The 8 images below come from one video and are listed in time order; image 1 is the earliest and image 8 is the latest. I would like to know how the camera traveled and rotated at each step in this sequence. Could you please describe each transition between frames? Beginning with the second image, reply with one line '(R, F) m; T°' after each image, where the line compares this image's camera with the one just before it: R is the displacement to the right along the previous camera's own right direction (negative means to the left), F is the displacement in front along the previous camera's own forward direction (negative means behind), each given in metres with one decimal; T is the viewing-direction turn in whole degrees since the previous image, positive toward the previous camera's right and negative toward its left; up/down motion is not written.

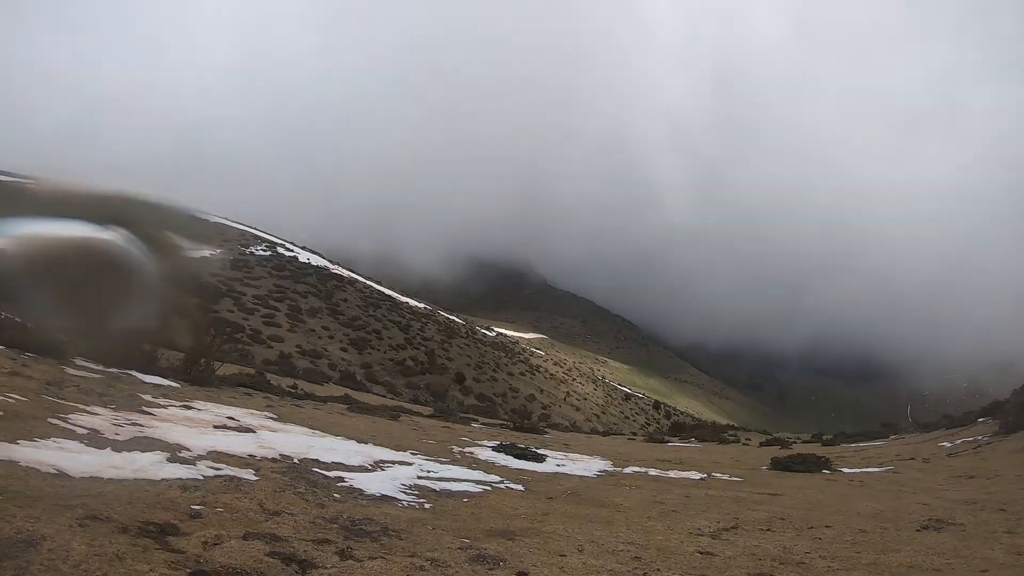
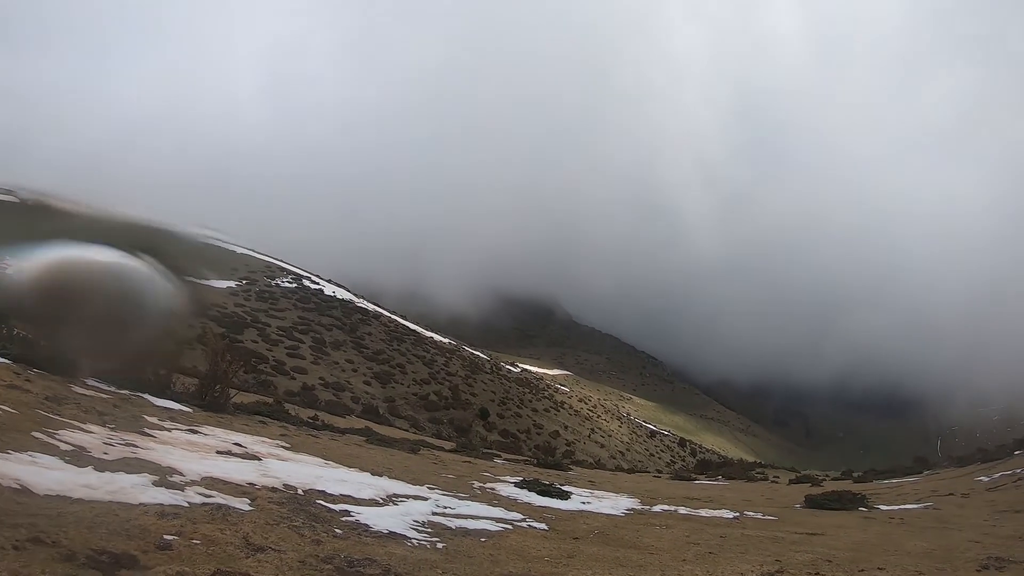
(0.0, +1.6) m; -2°
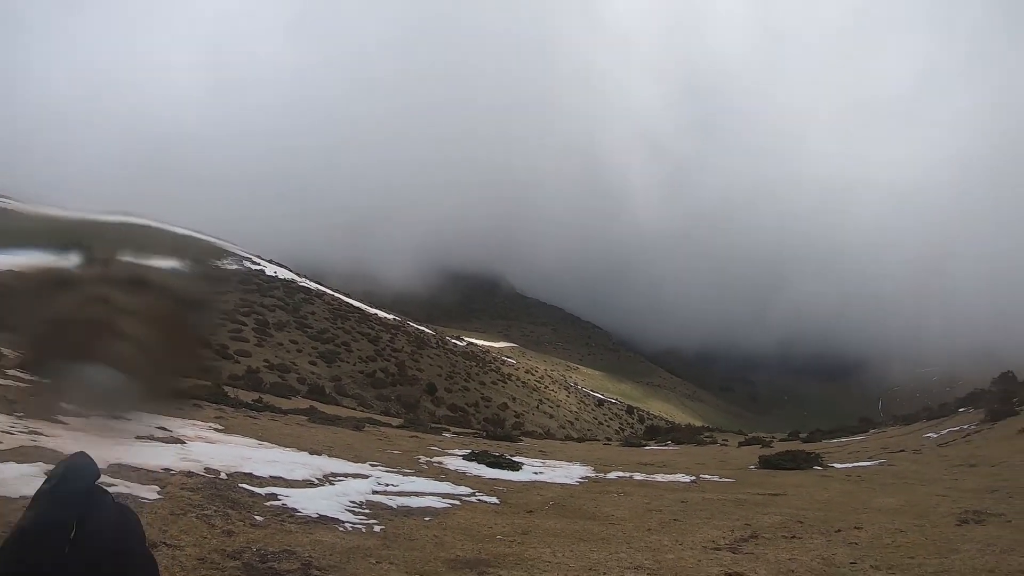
(+0.1, +1.9) m; +5°
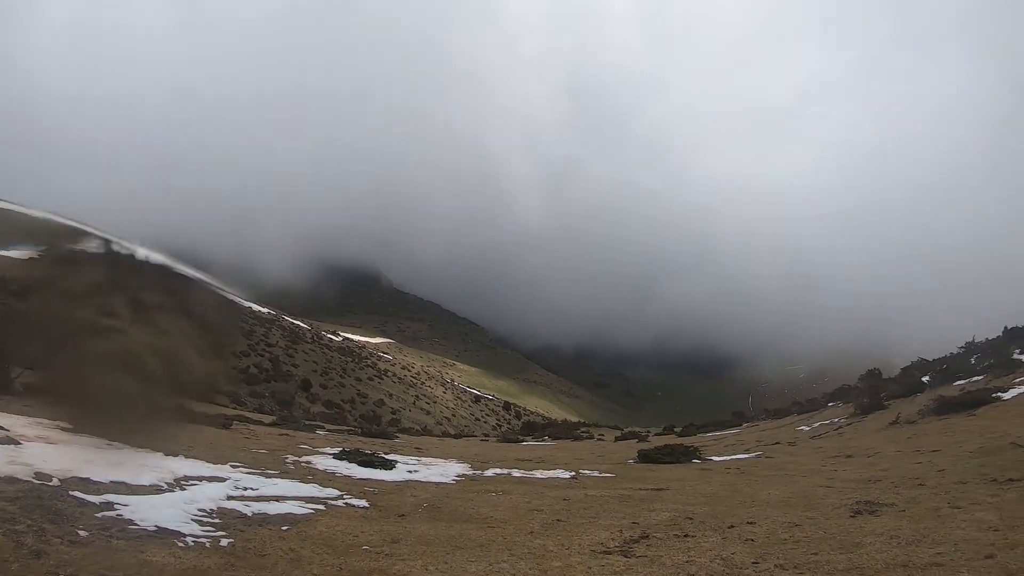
(+0.1, +1.5) m; +12°
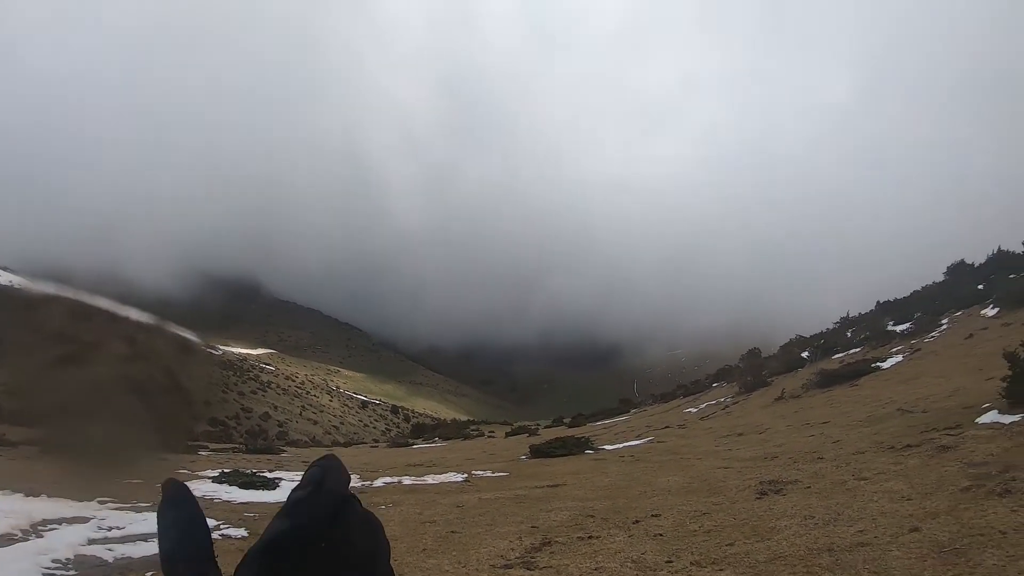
(+0.1, +1.2) m; +12°
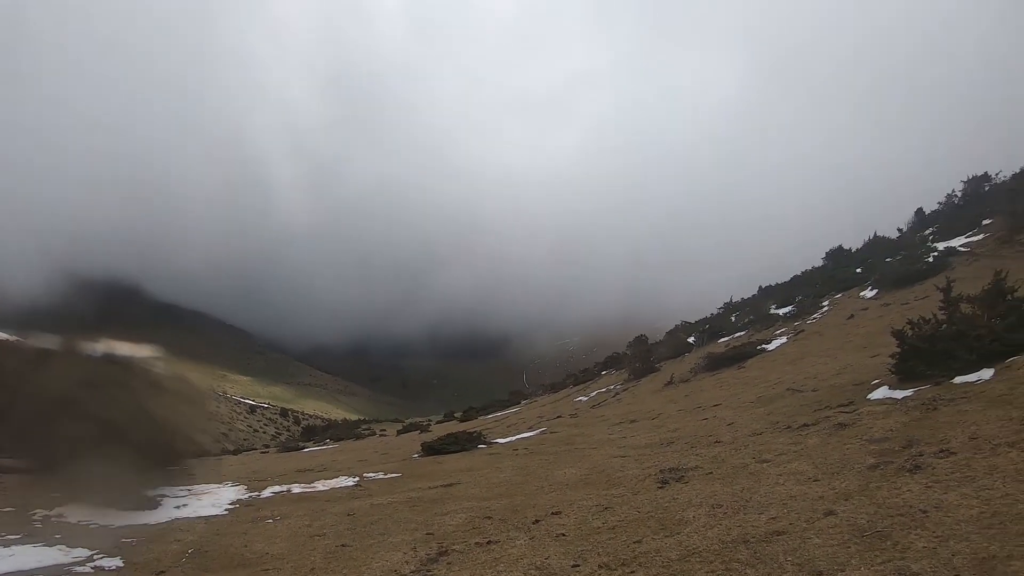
(0.0, +0.8) m; +11°
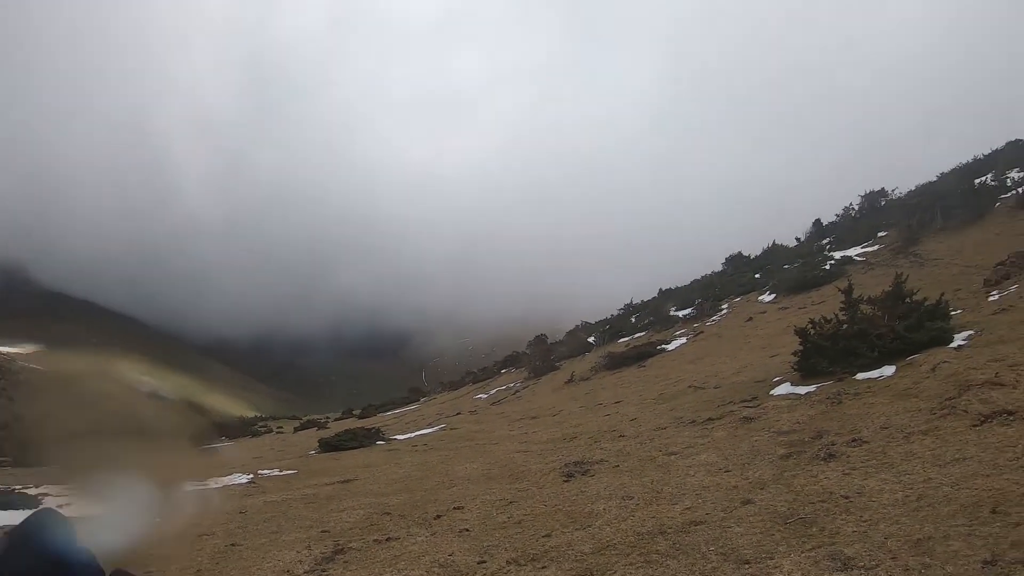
(+0.1, +0.5) m; +8°
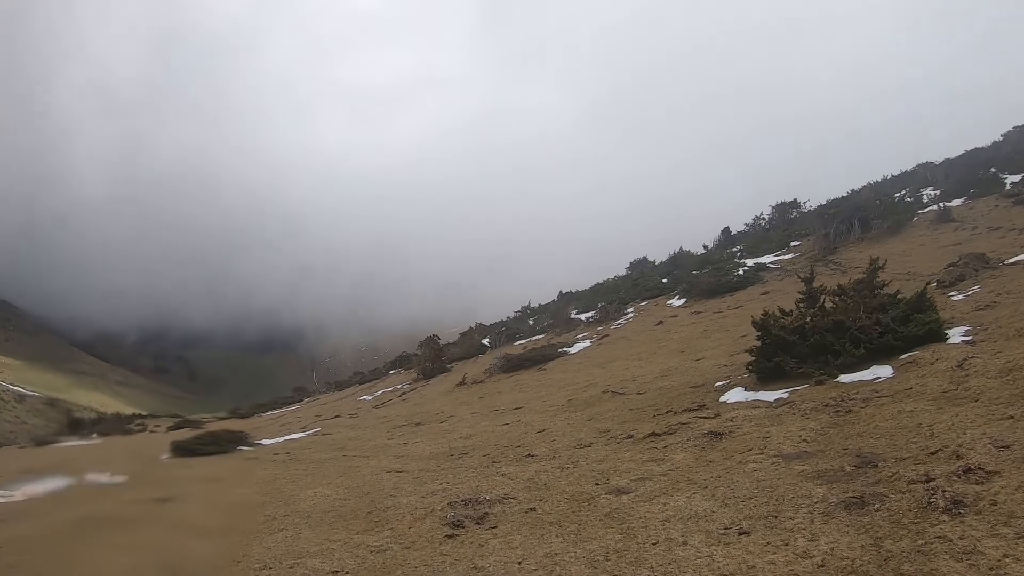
(+0.3, +2.7) m; +9°
